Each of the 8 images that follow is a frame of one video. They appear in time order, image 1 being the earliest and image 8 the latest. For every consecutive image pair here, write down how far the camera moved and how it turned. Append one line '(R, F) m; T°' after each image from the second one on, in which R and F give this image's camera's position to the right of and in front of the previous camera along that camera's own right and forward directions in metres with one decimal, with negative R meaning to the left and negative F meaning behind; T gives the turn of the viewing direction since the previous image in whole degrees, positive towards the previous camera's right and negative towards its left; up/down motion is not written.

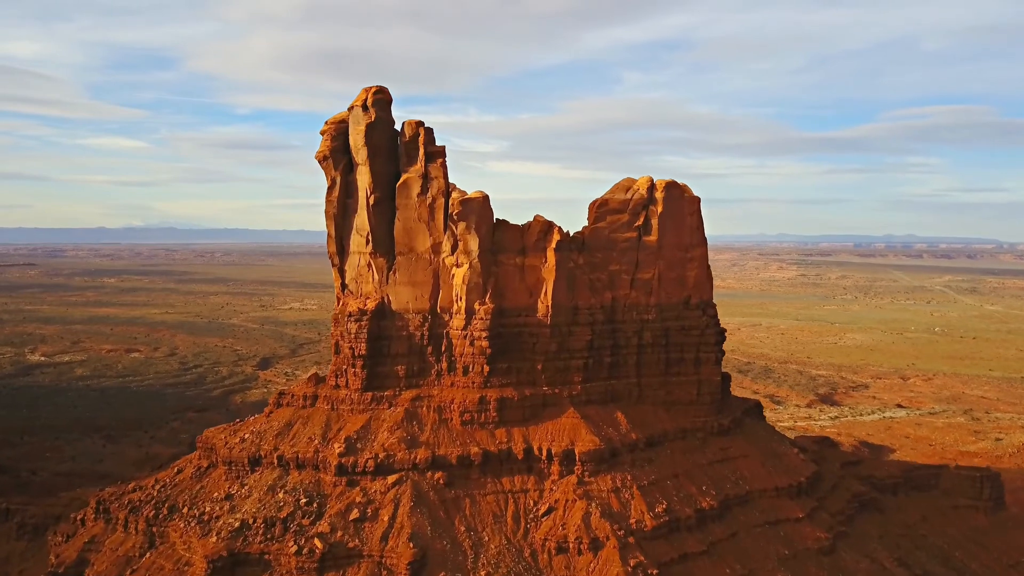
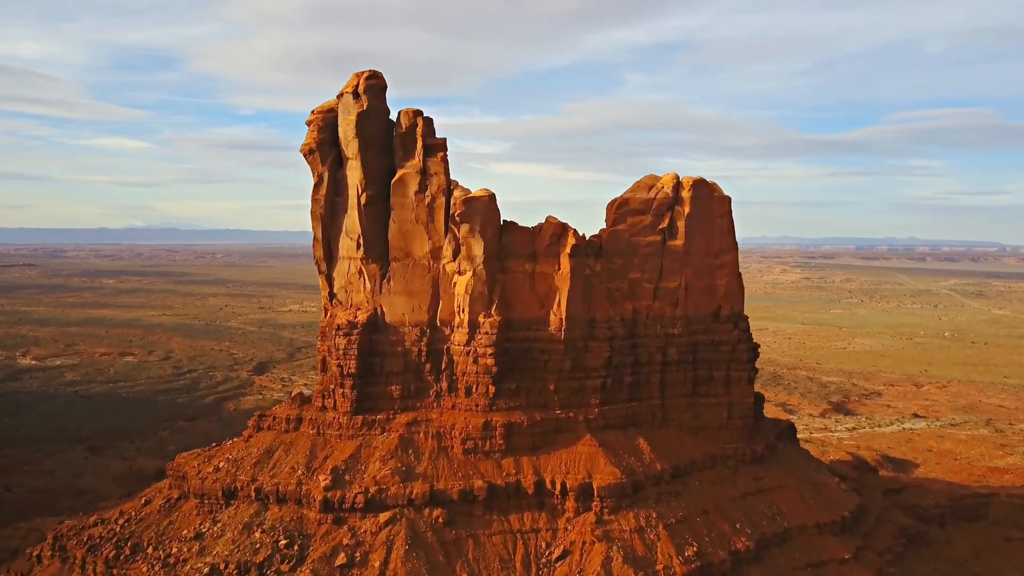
(-0.2, +2.5) m; 0°
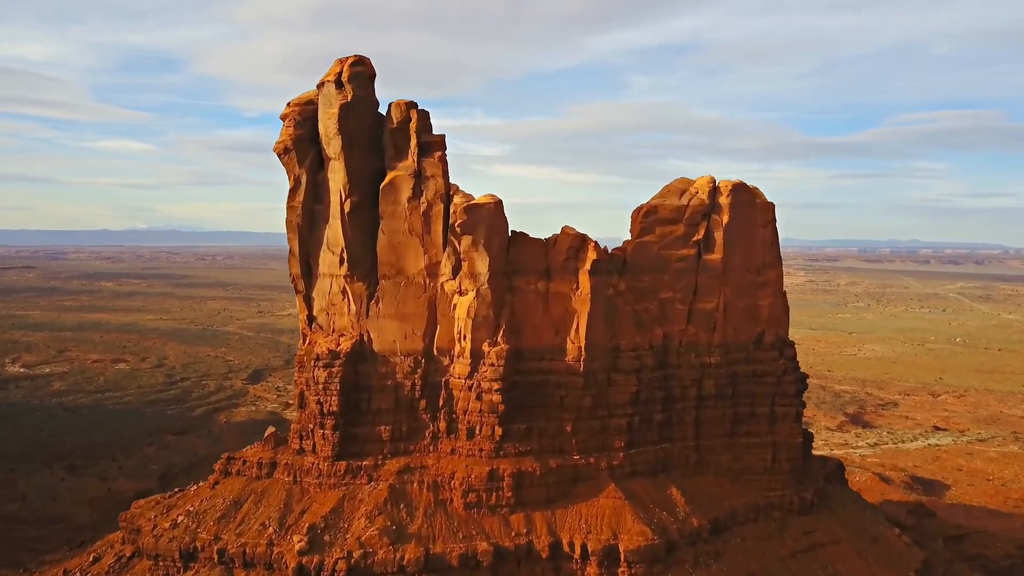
(-0.2, +2.9) m; 0°
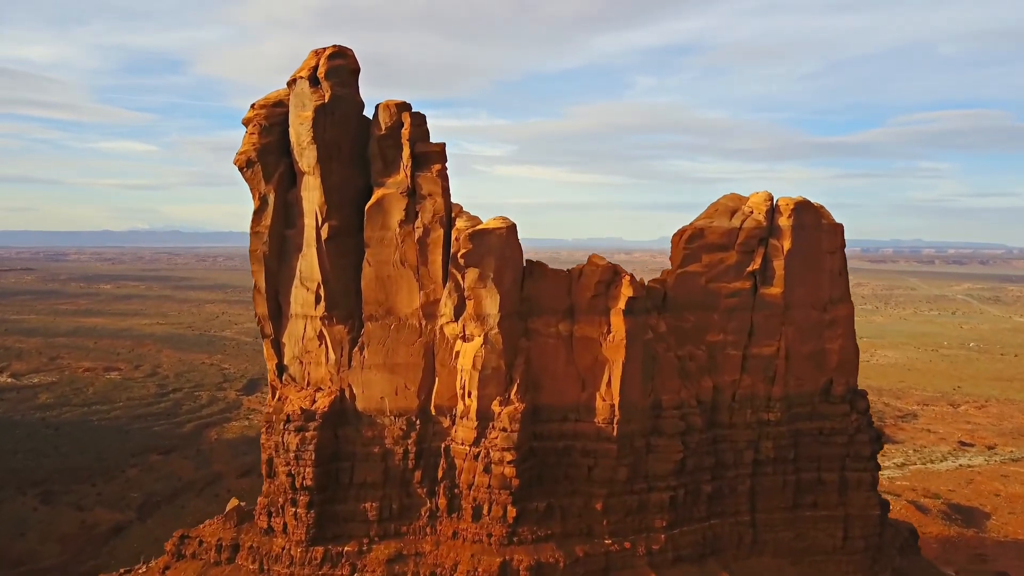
(-0.3, +3.2) m; 0°
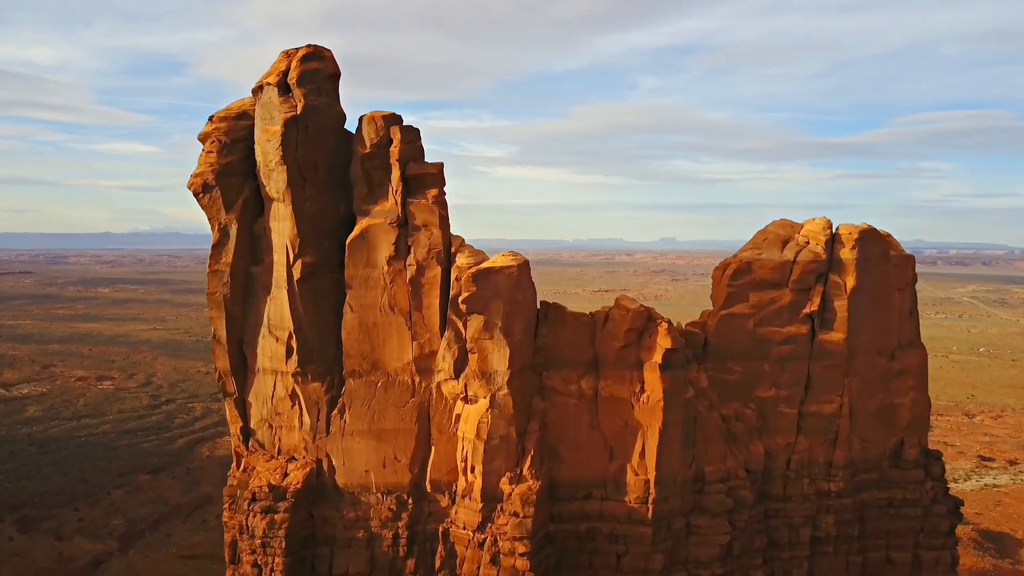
(-0.2, +2.3) m; 0°
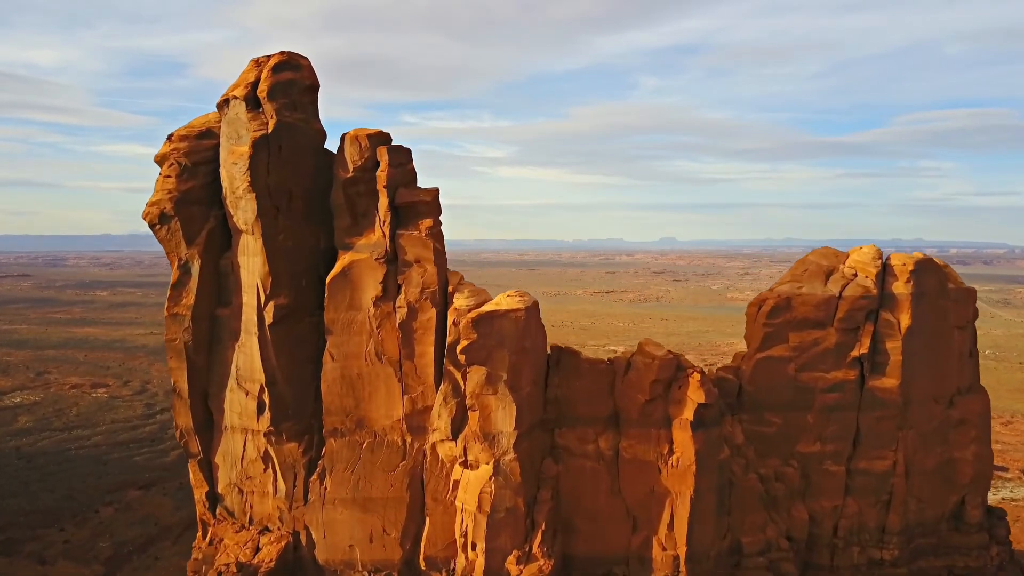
(-0.1, +1.5) m; 0°
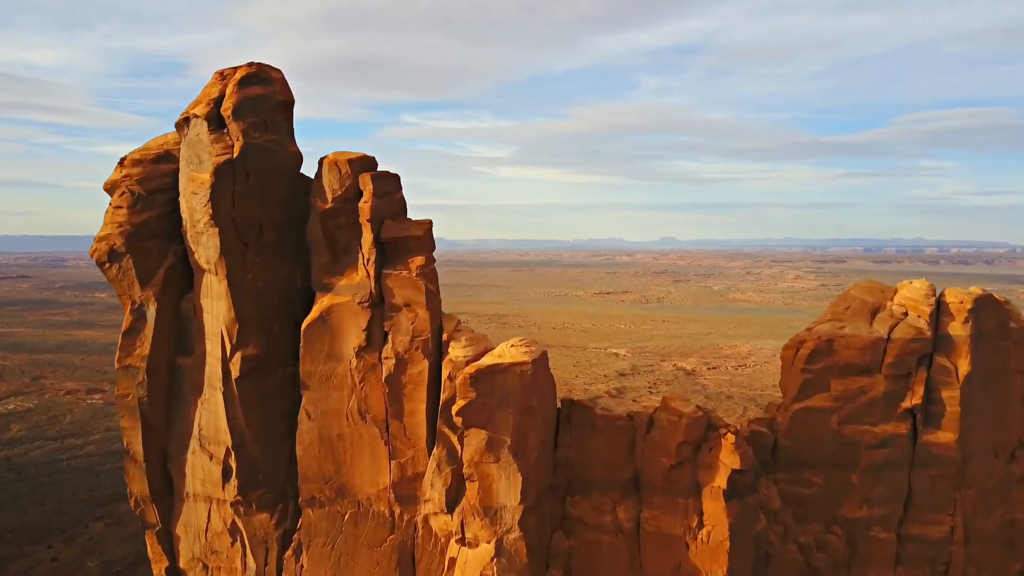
(0.0, +1.3) m; 0°
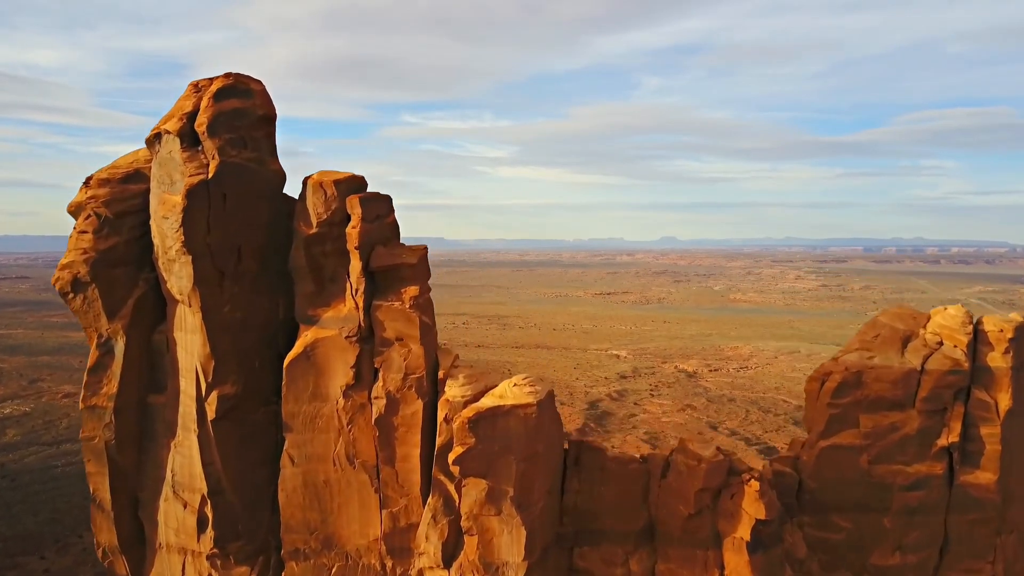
(0.0, +0.7) m; 0°
